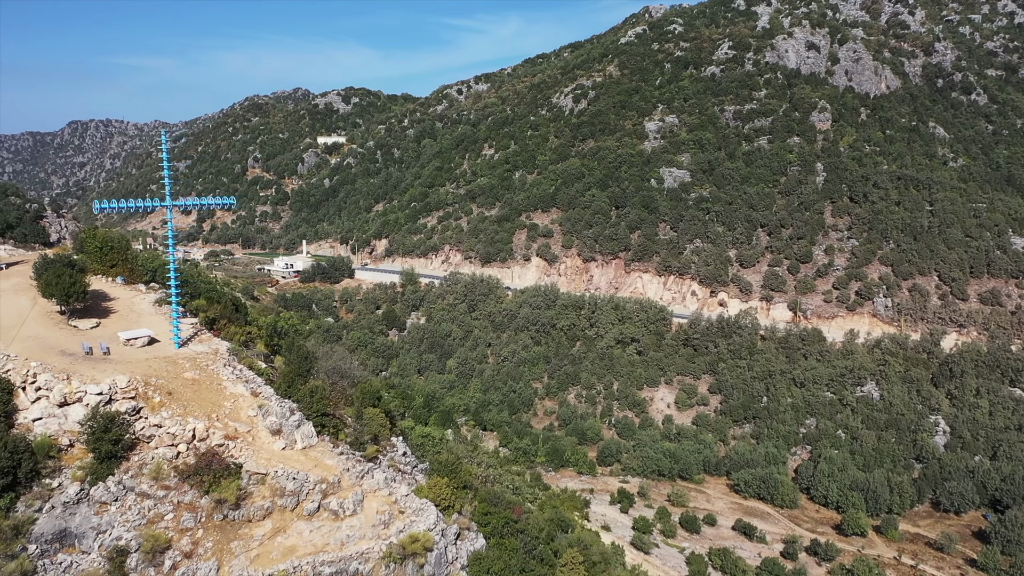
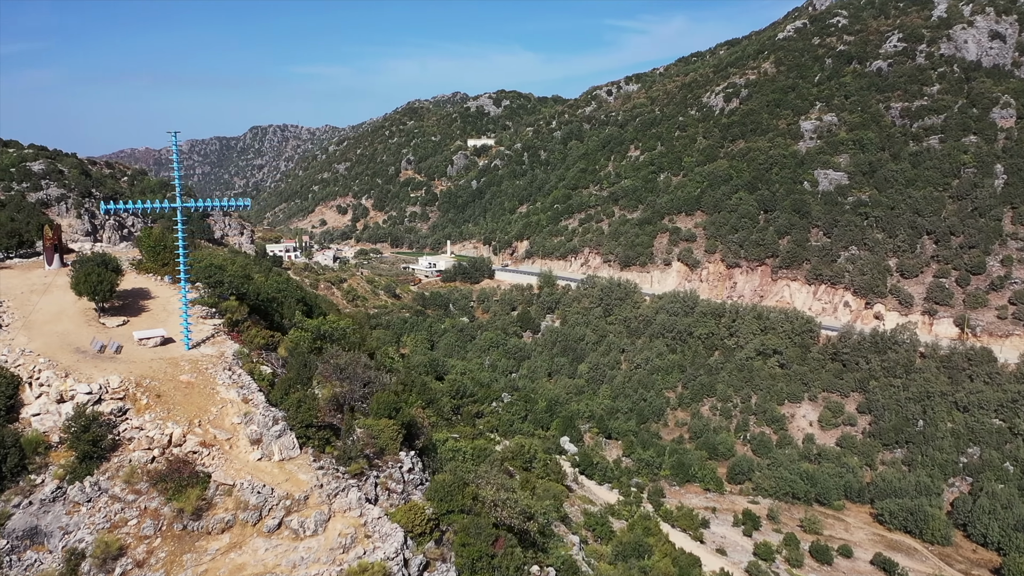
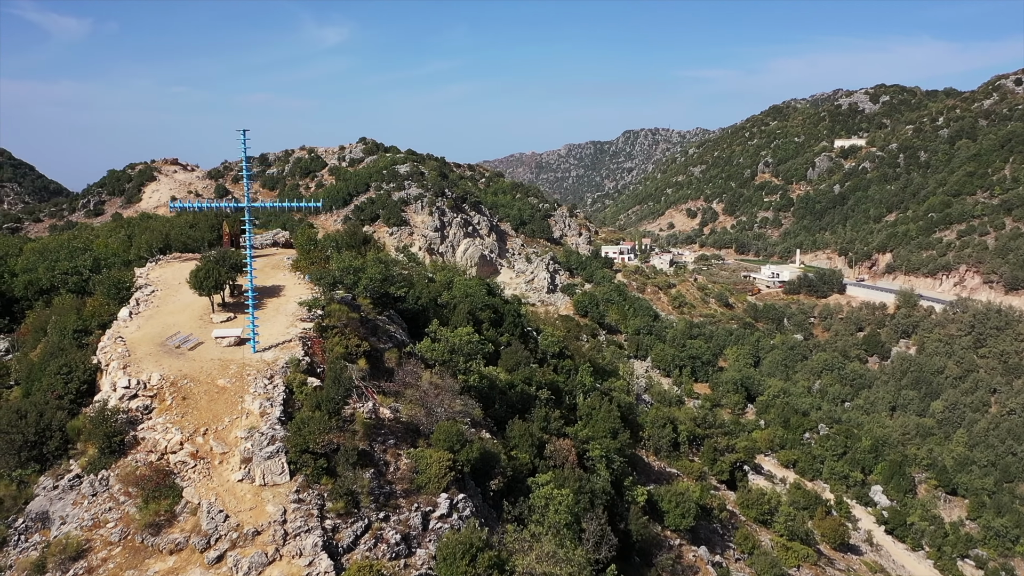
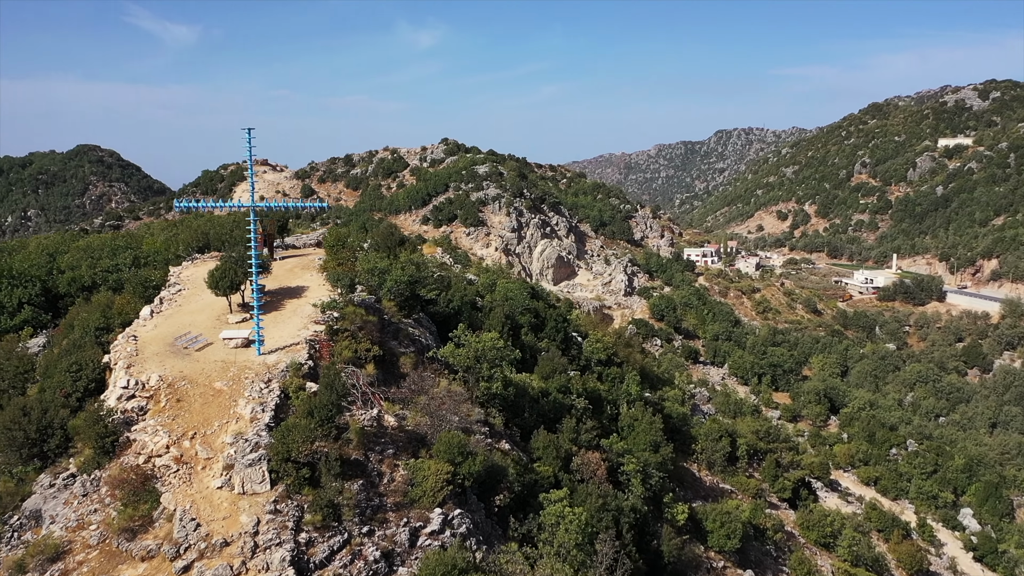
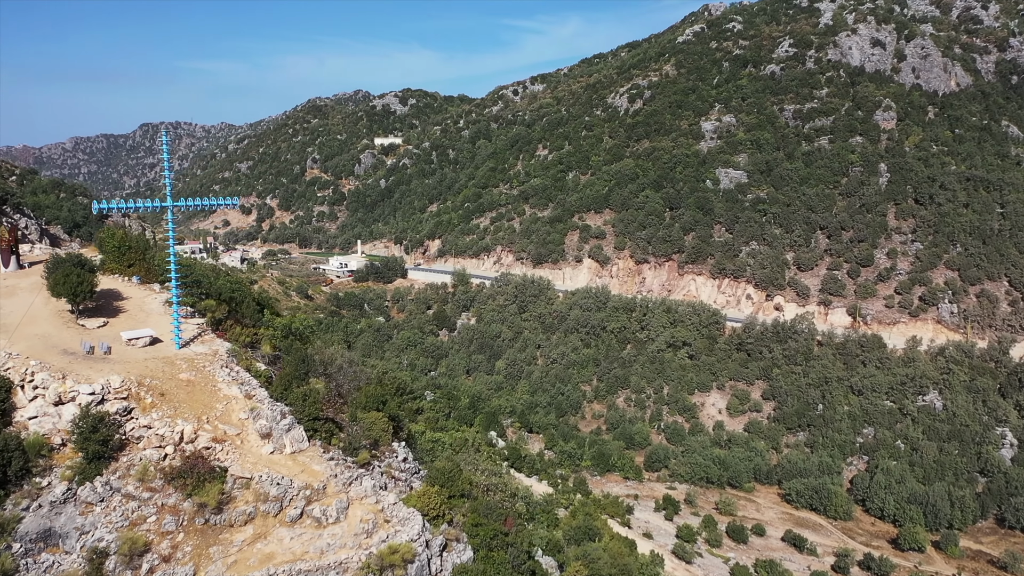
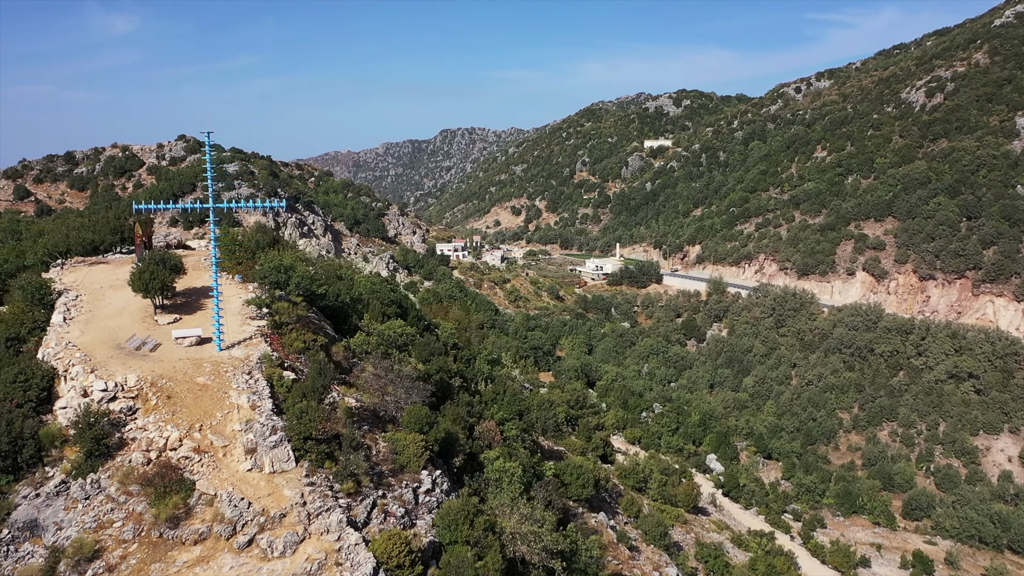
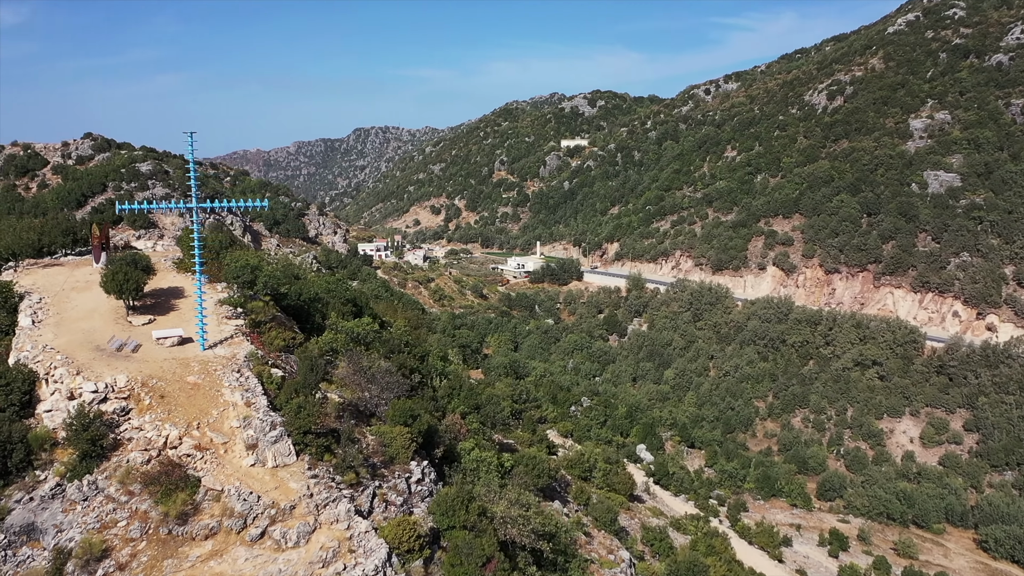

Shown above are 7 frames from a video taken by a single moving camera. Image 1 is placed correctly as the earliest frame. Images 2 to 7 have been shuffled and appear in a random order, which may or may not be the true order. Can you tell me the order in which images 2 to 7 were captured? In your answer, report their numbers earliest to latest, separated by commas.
5, 2, 7, 6, 3, 4
